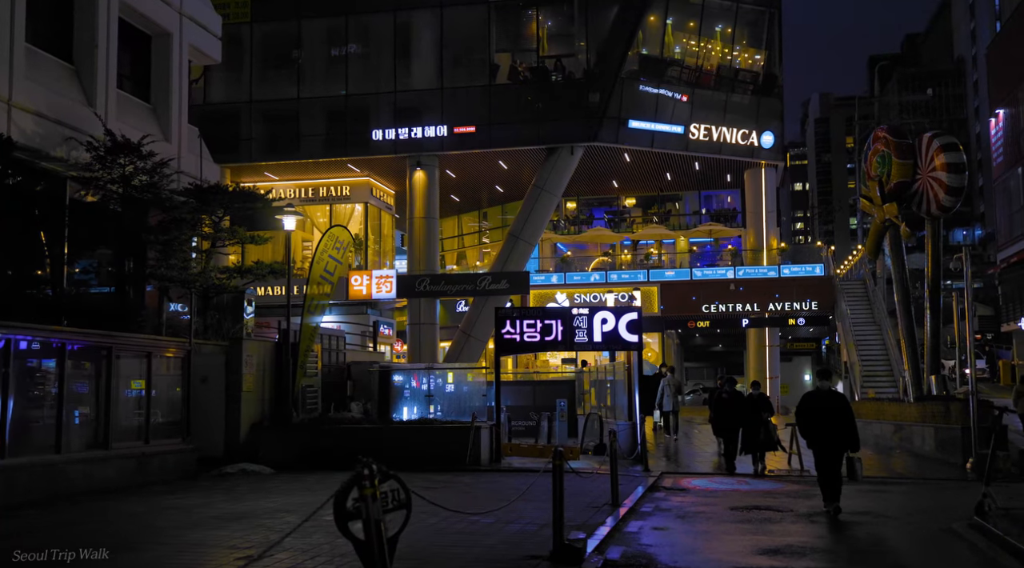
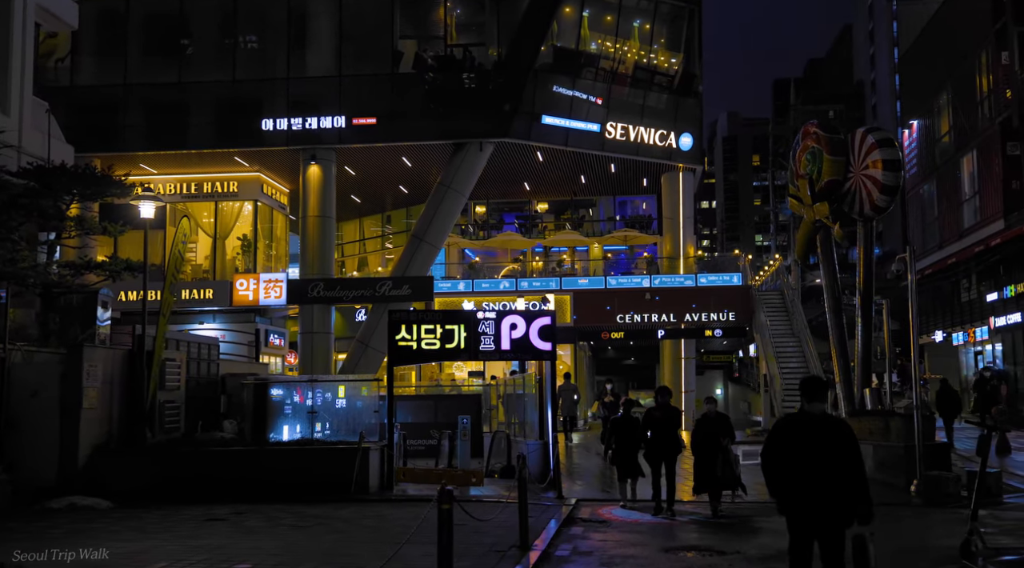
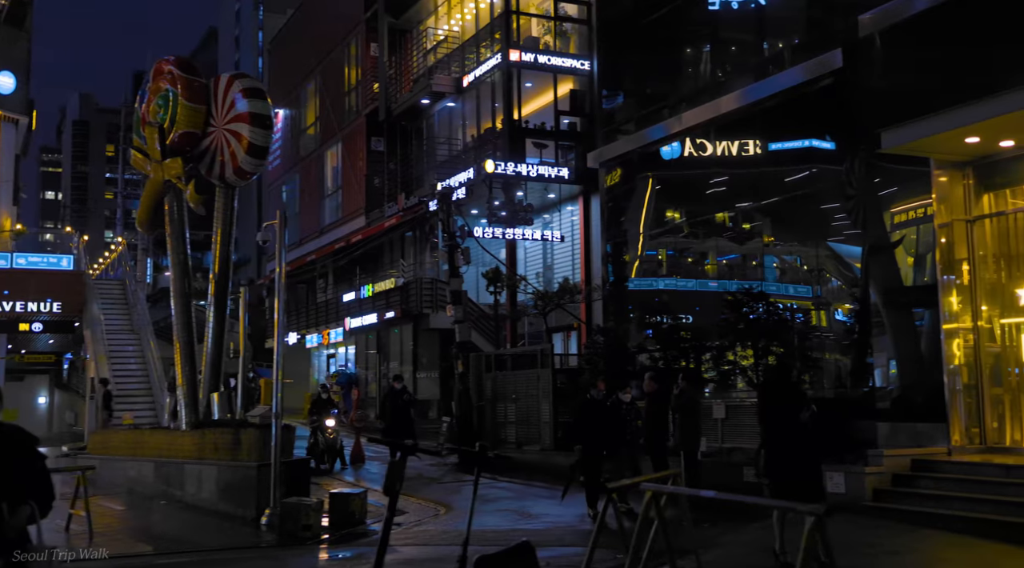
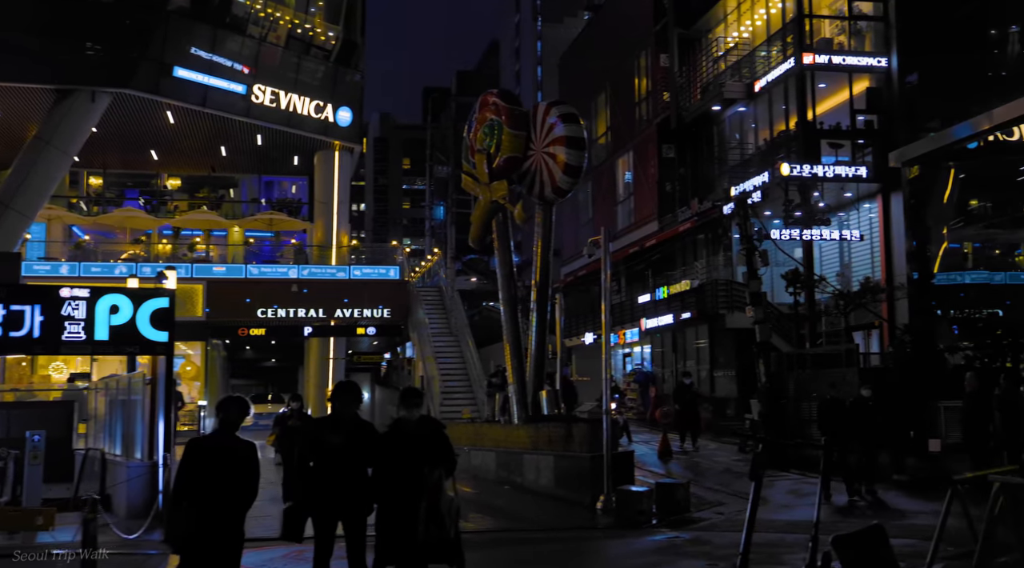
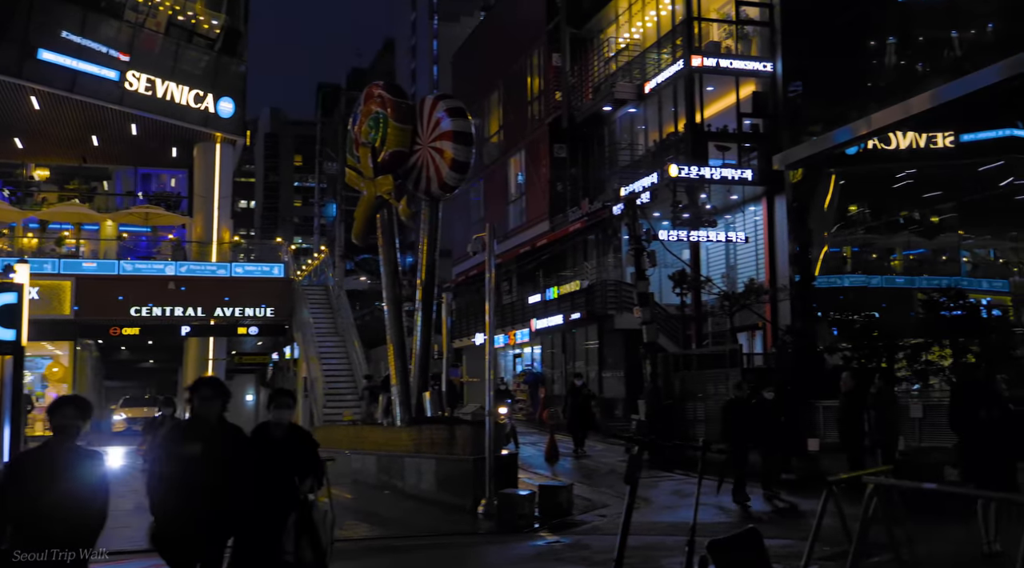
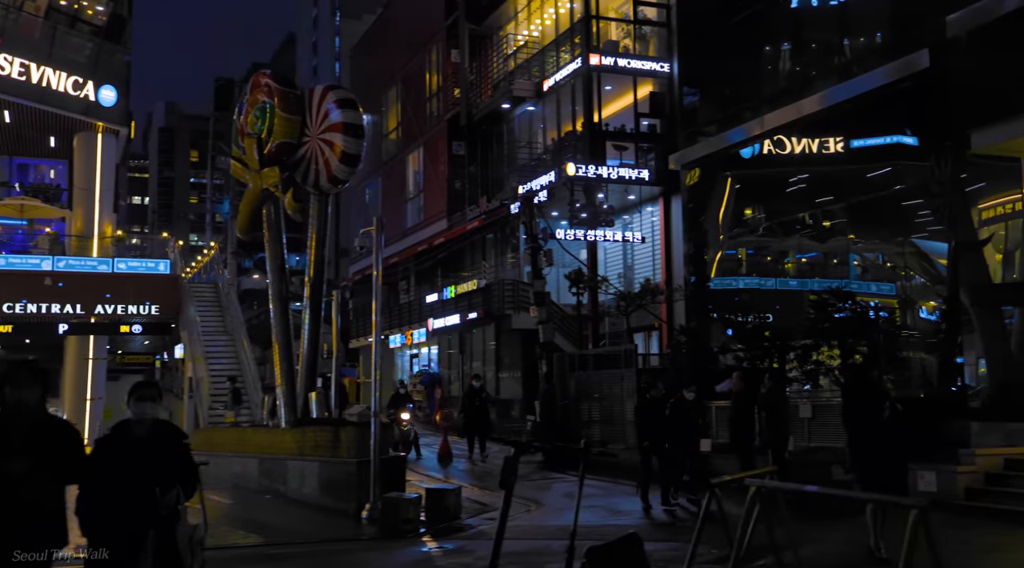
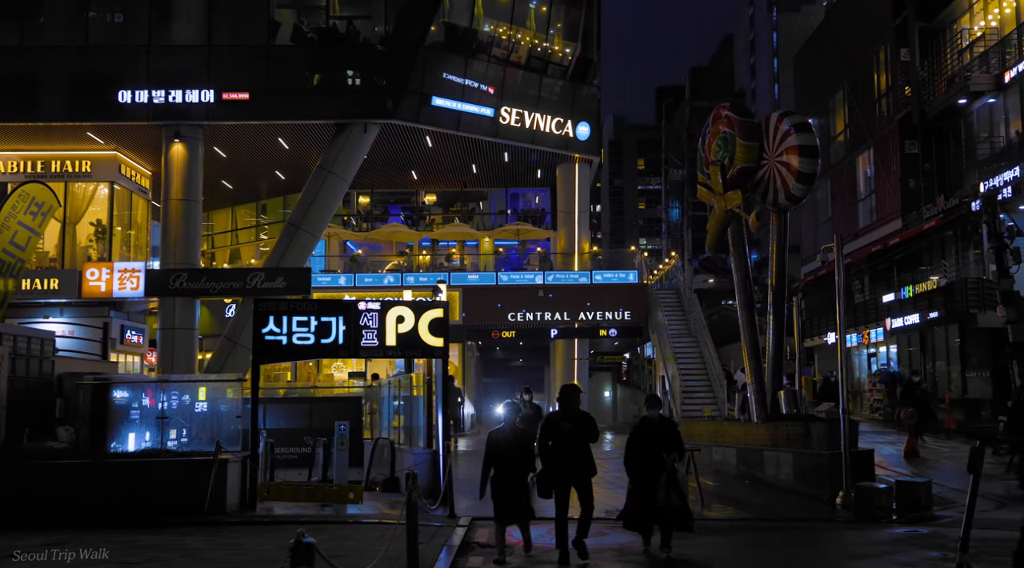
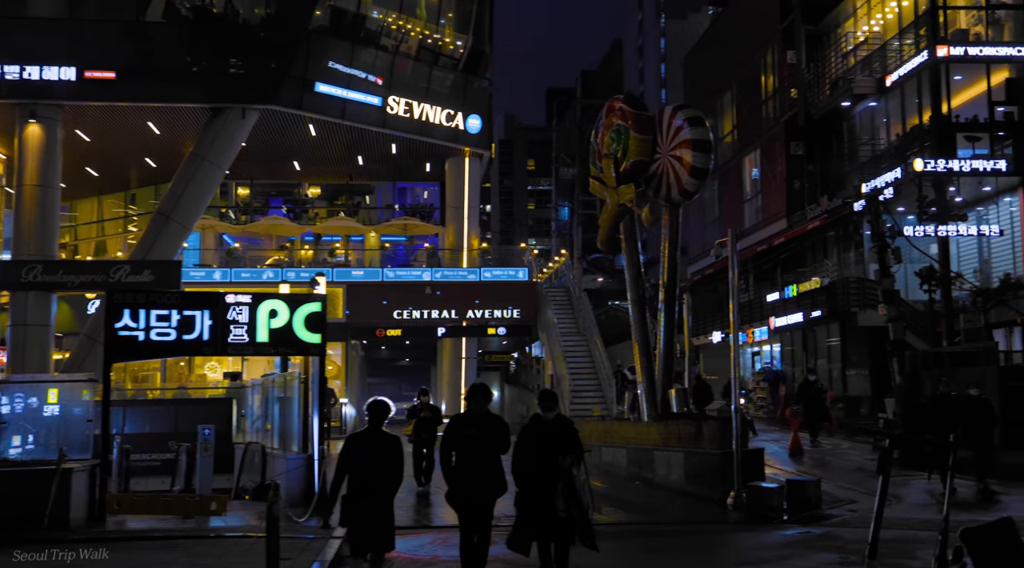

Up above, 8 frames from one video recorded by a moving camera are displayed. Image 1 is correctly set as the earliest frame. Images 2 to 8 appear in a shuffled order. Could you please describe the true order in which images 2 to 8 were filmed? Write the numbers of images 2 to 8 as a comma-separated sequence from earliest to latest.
2, 7, 8, 4, 5, 6, 3
